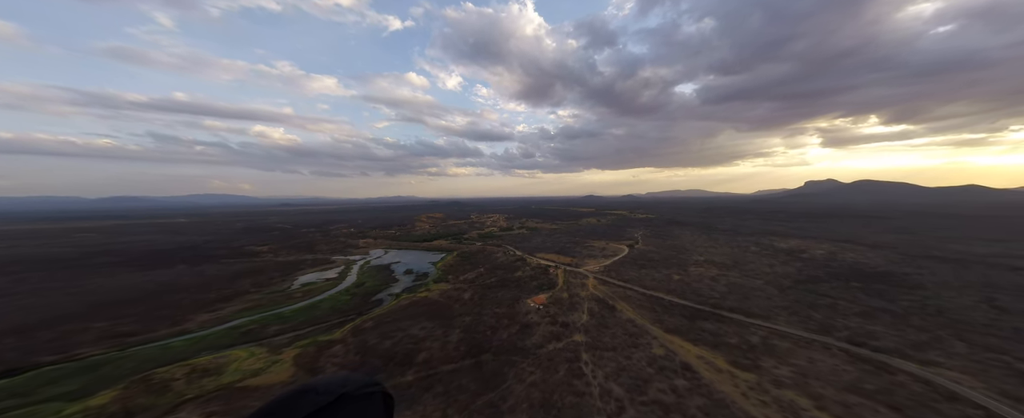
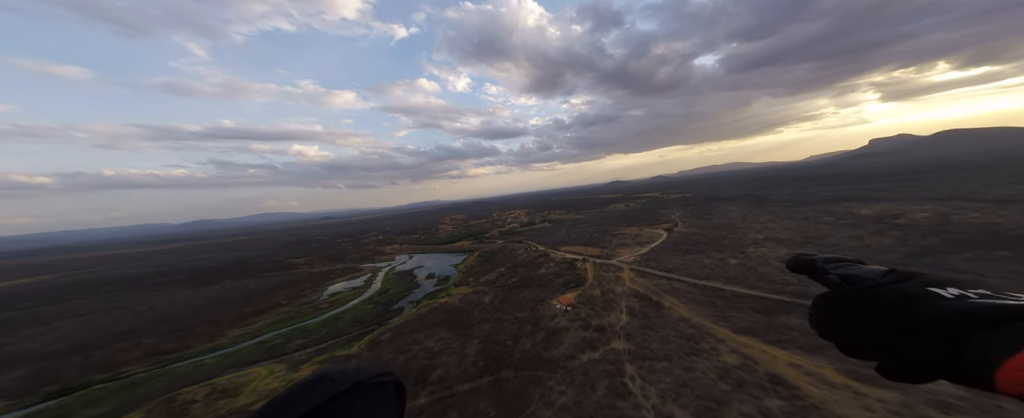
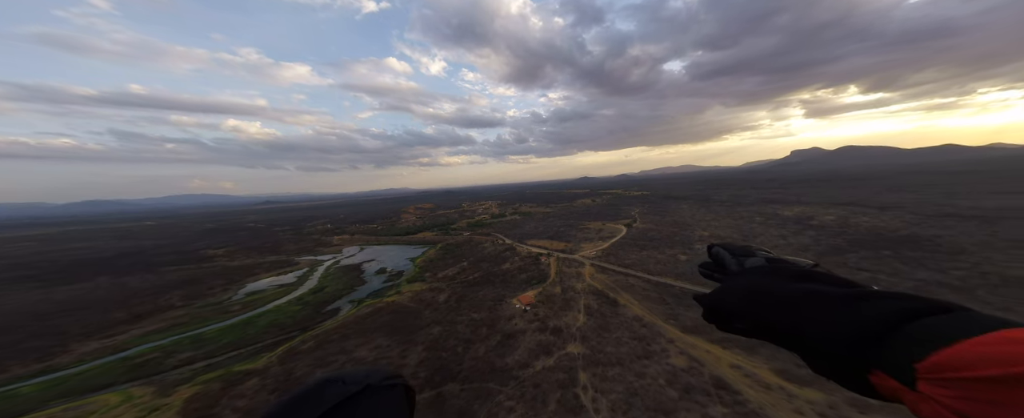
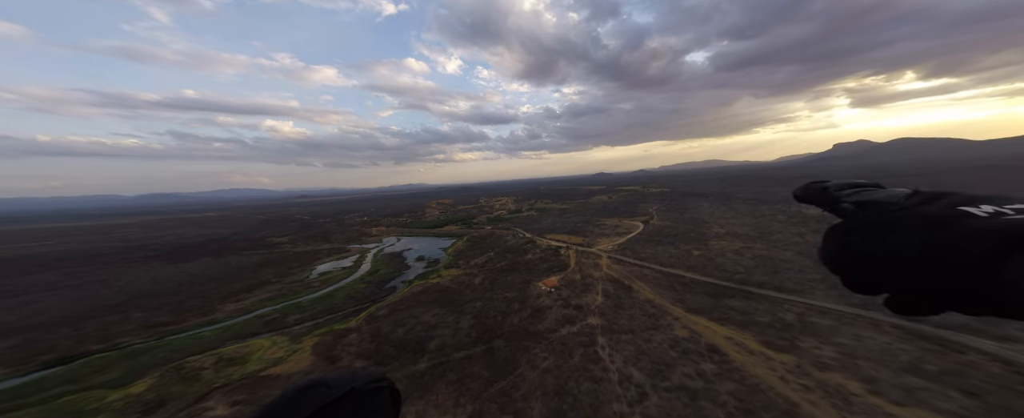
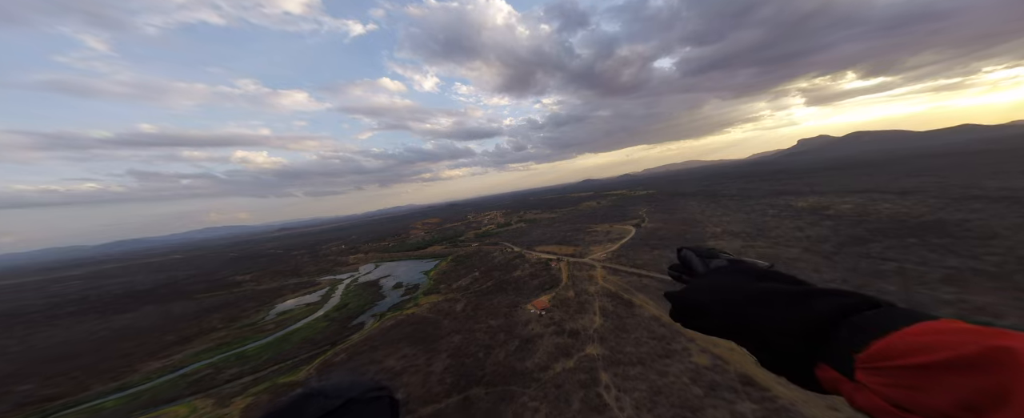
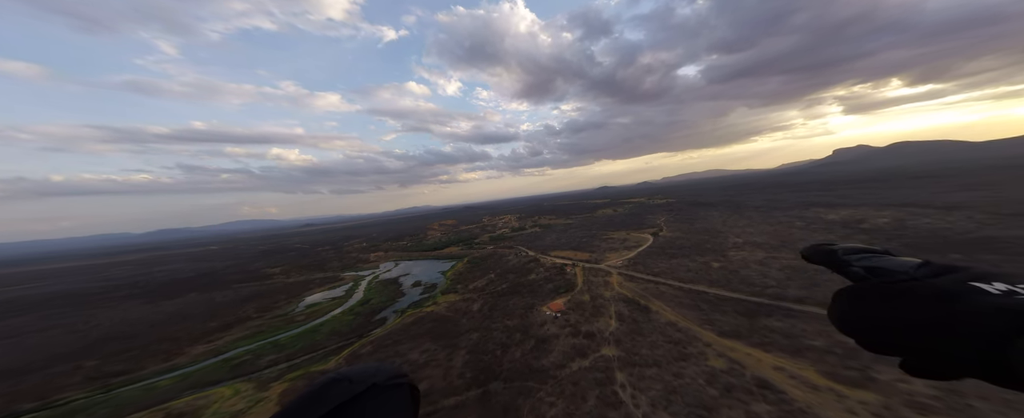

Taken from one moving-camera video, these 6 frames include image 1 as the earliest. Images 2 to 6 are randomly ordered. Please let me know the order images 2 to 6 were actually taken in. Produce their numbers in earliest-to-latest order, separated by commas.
4, 2, 6, 5, 3
